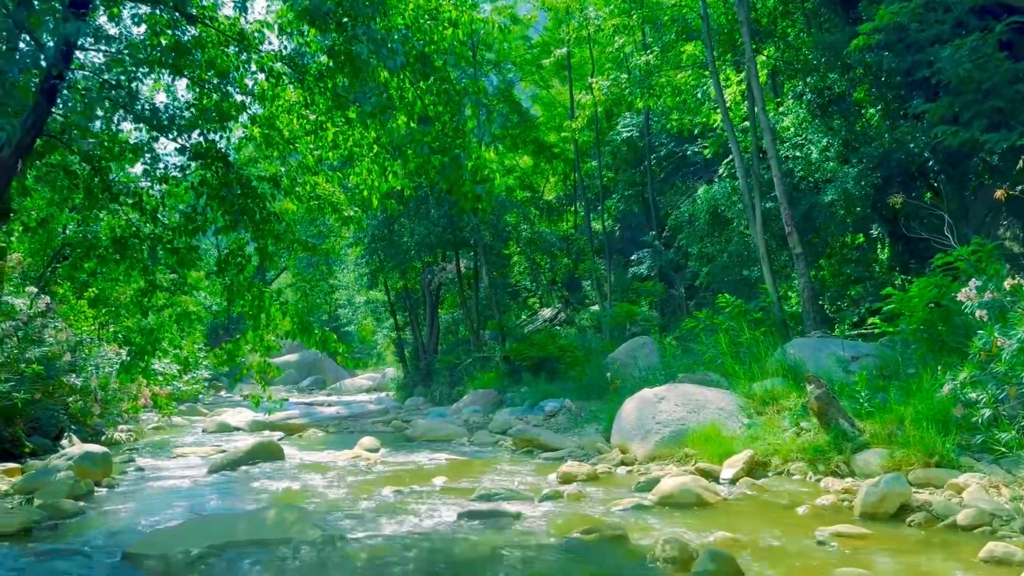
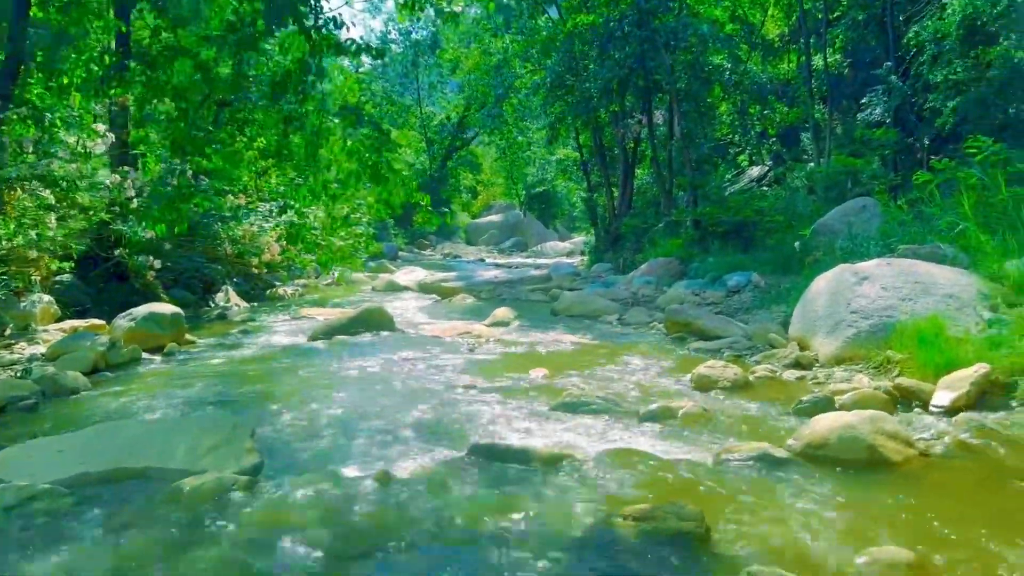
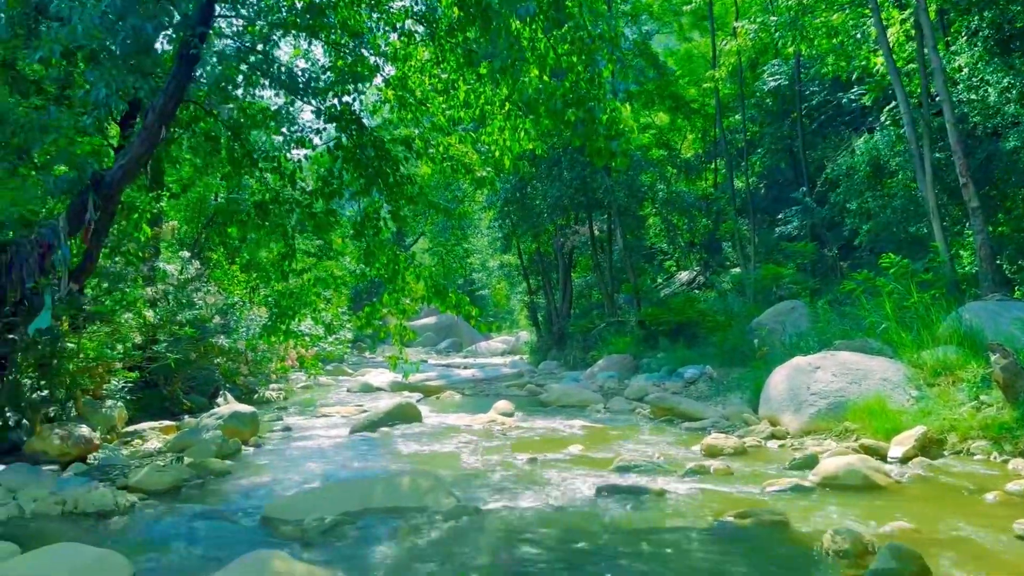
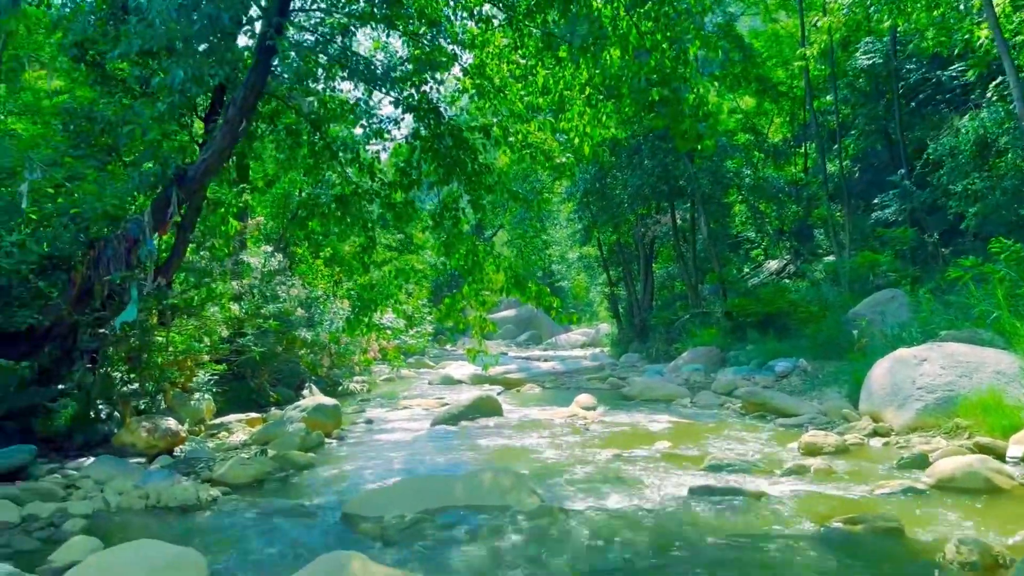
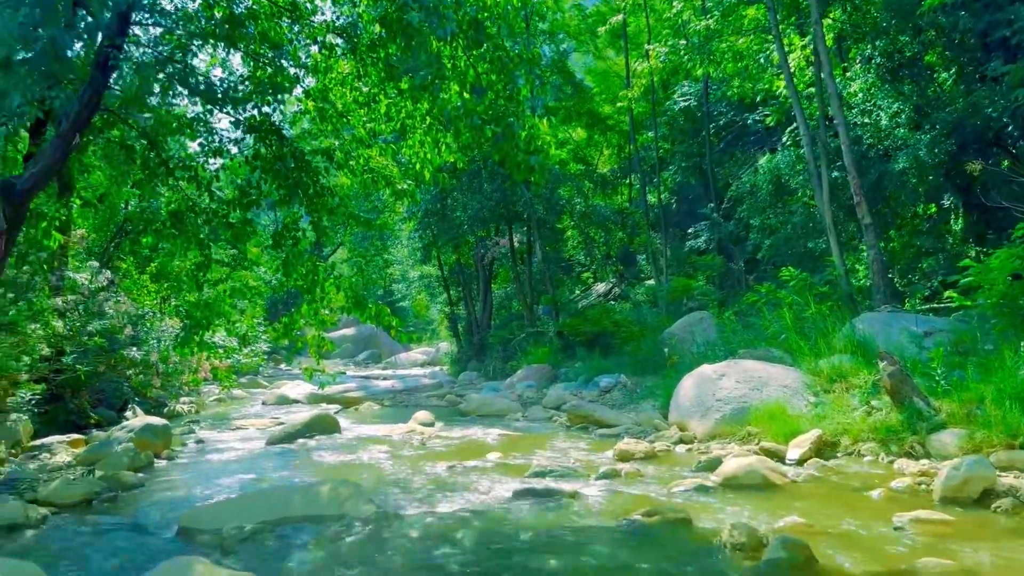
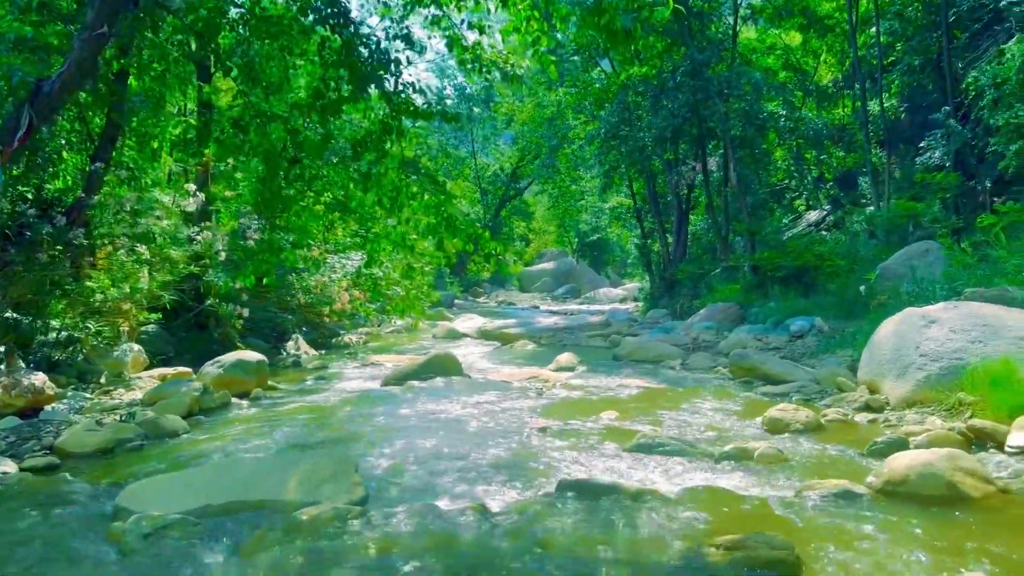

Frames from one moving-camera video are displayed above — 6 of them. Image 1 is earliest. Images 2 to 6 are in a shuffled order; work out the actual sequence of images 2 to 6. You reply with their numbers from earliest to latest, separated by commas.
5, 3, 4, 6, 2
